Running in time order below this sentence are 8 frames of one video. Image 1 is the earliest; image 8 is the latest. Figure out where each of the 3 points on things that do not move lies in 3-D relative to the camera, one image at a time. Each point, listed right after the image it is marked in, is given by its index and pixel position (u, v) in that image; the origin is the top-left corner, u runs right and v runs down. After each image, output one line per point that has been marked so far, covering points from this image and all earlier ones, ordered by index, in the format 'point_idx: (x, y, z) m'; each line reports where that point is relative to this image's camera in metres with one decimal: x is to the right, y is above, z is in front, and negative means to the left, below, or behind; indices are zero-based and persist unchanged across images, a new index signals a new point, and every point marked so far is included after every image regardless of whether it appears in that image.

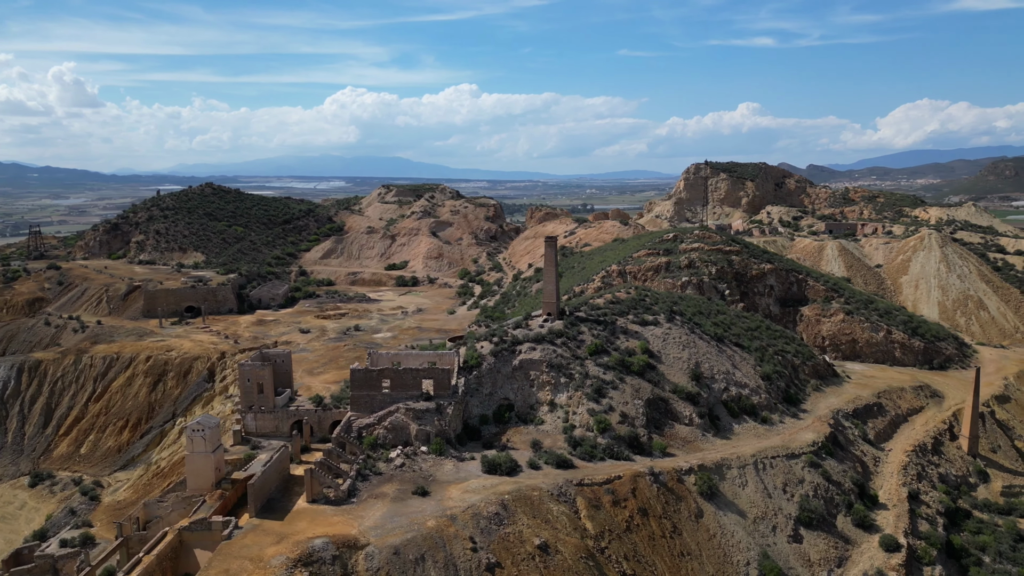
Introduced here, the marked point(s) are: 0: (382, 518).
0: (-3.3, -6.1, +19.5) m
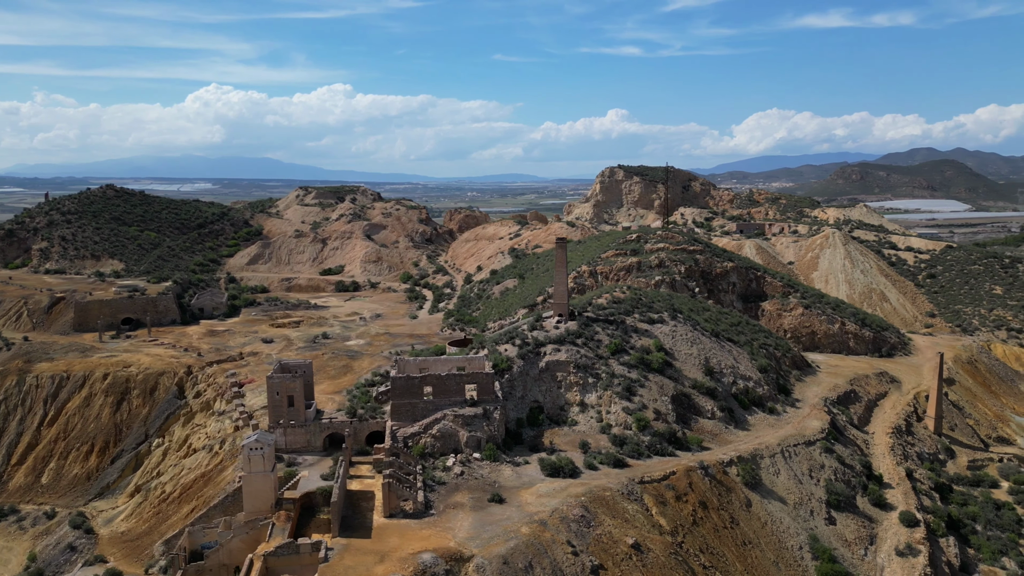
0: (-0.9, -6.1, +18.9) m
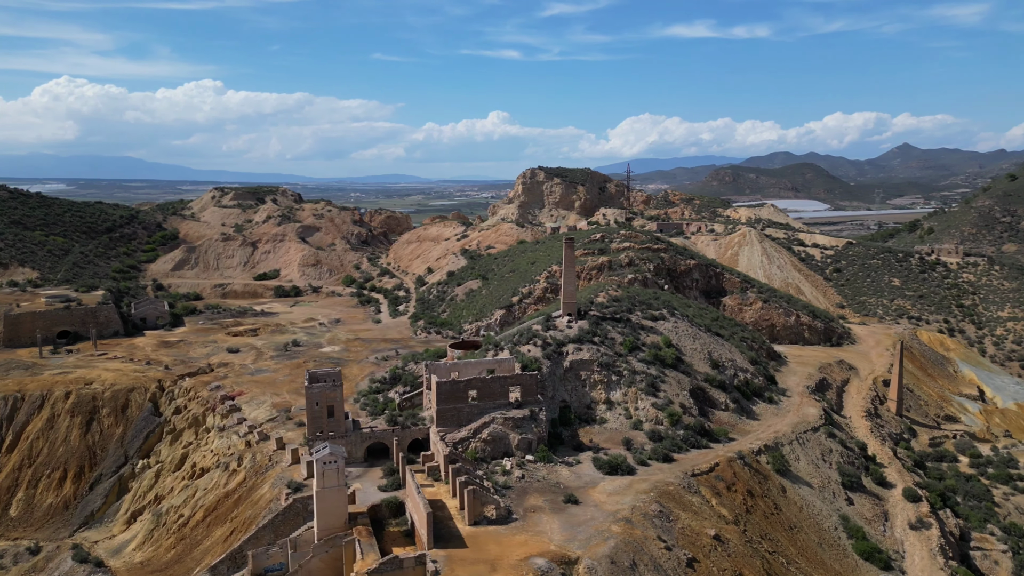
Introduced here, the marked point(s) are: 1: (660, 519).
0: (+1.4, -6.1, +18.8) m
1: (+4.0, -6.2, +19.8) m
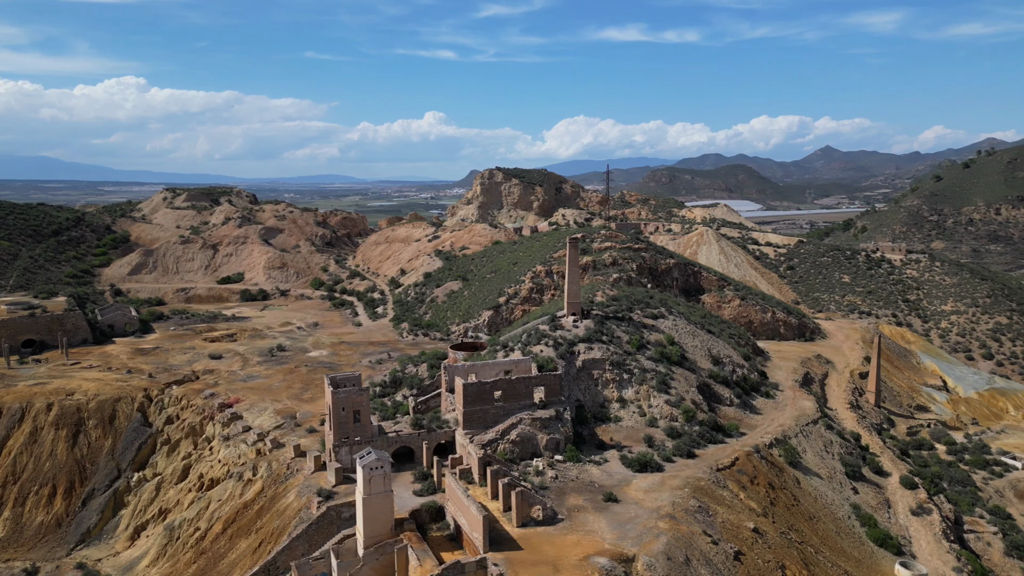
0: (+2.6, -6.1, +18.9) m
1: (+5.1, -6.1, +20.1) m
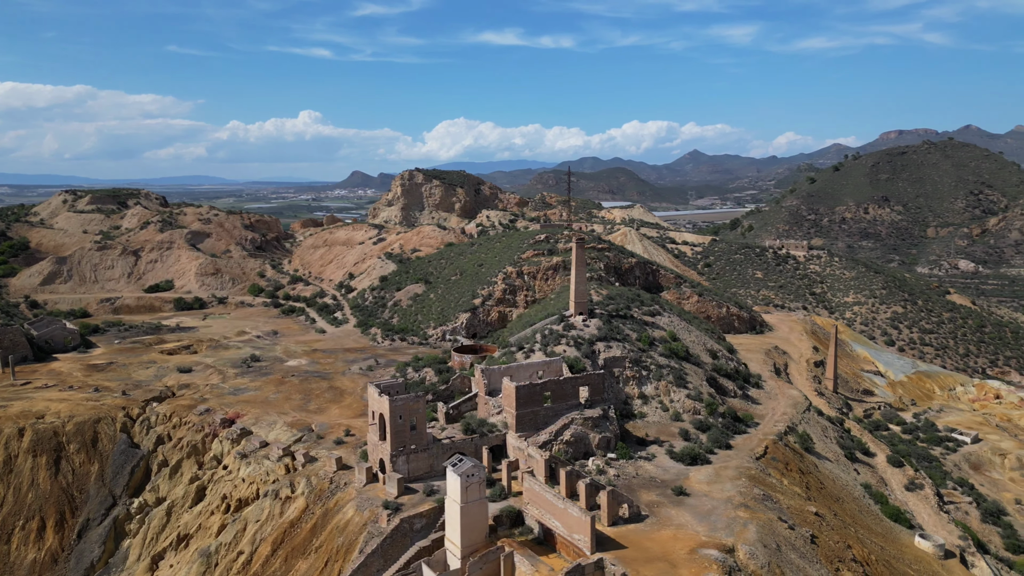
0: (+4.9, -6.1, +19.3) m
1: (+7.2, -6.0, +20.9) m
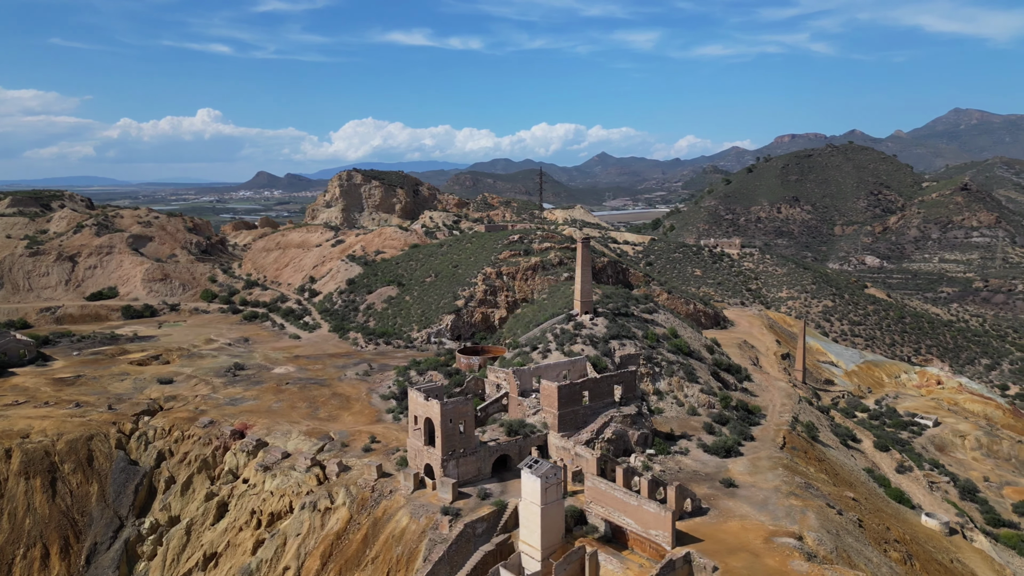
0: (+6.7, -6.0, +19.9) m
1: (+8.7, -5.9, +21.7) m
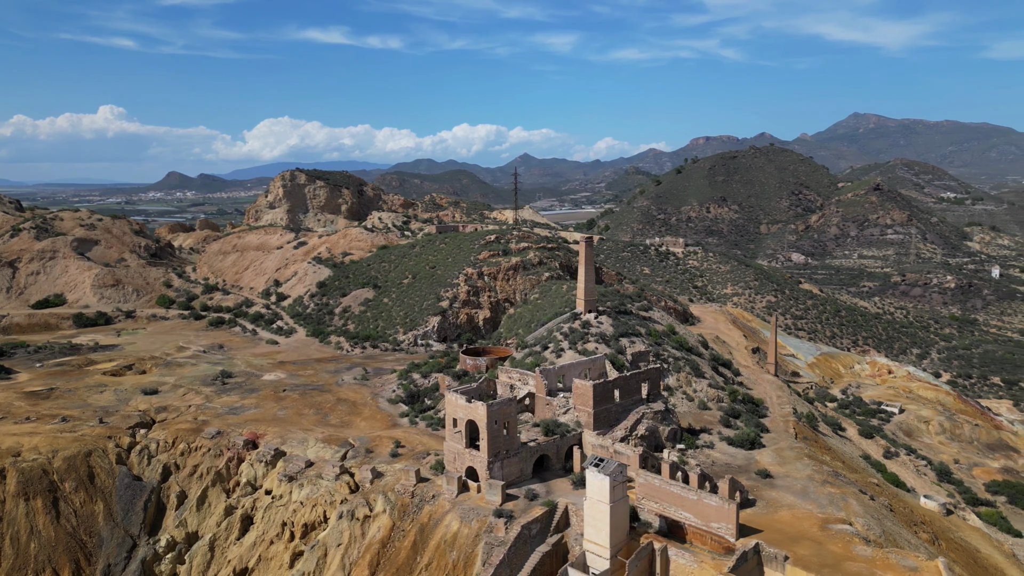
0: (+8.1, -5.9, +20.5) m
1: (+10.0, -5.7, +22.6) m
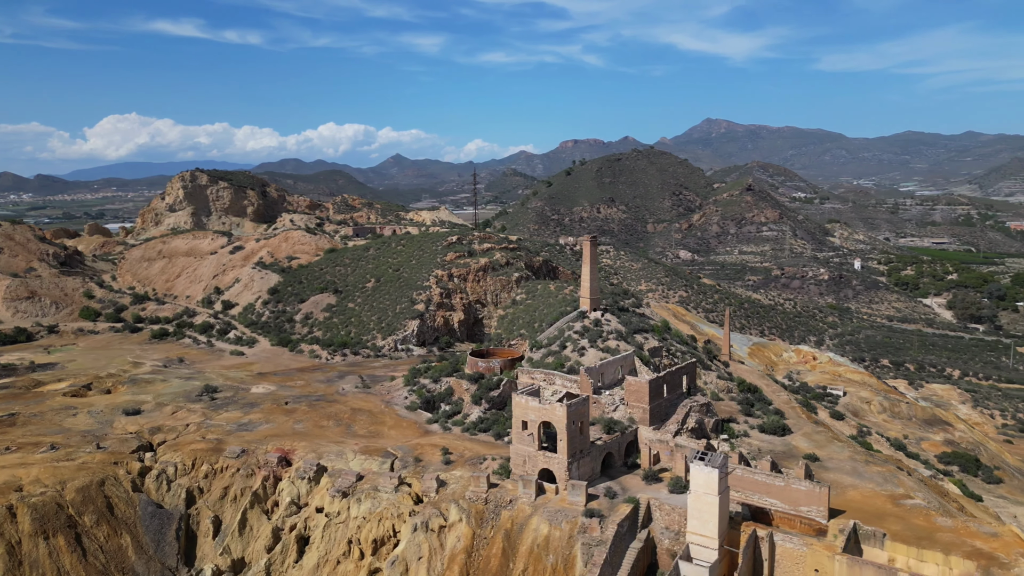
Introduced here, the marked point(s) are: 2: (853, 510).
0: (+10.2, -5.6, +21.9) m
1: (+11.8, -5.5, +24.2) m
2: (+9.0, -5.8, +19.7) m
